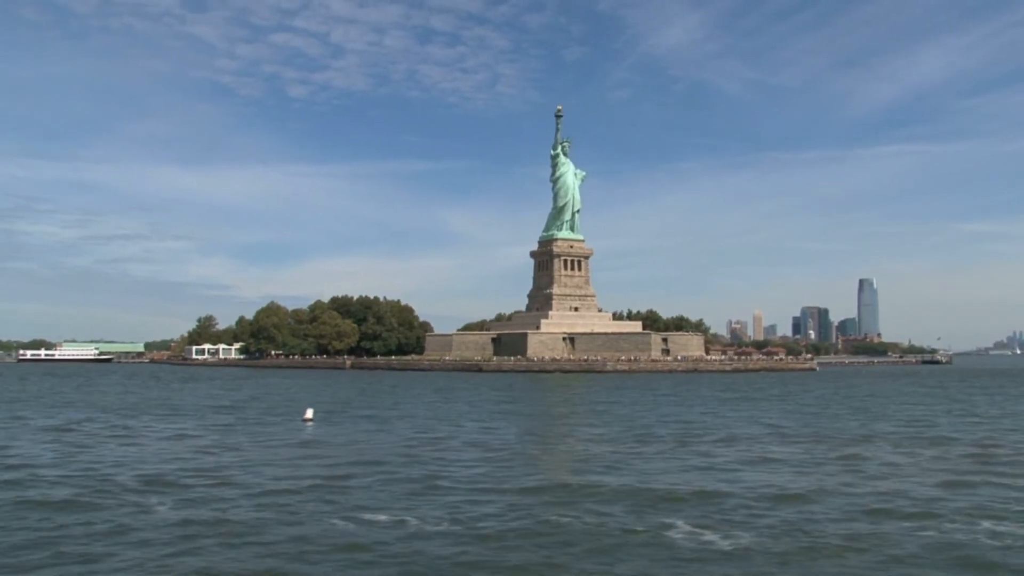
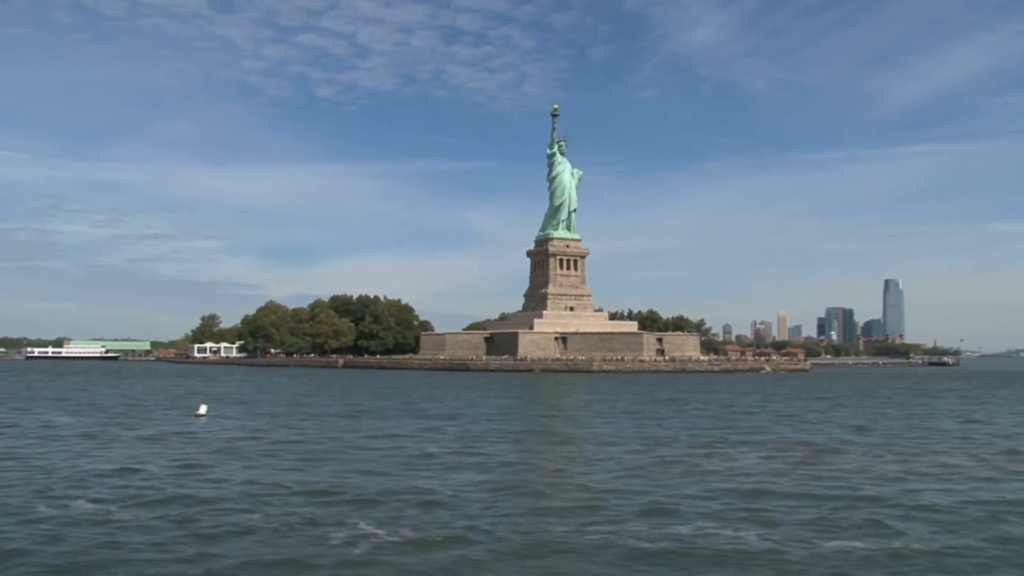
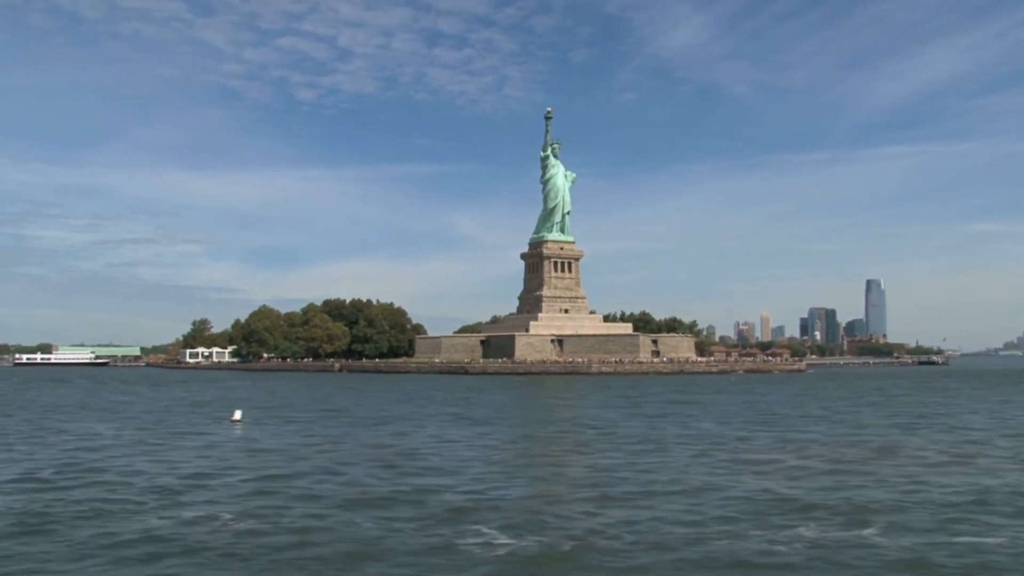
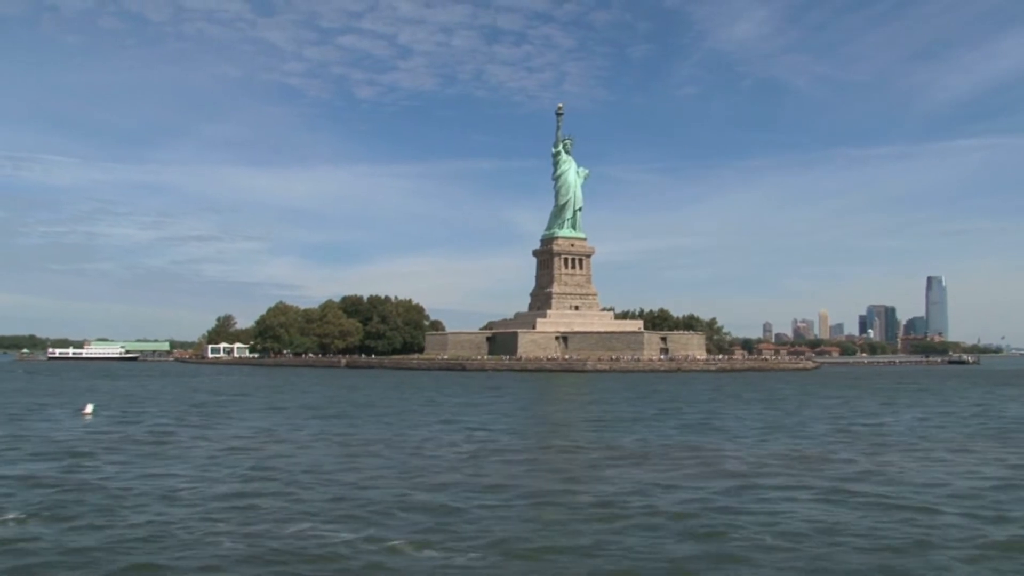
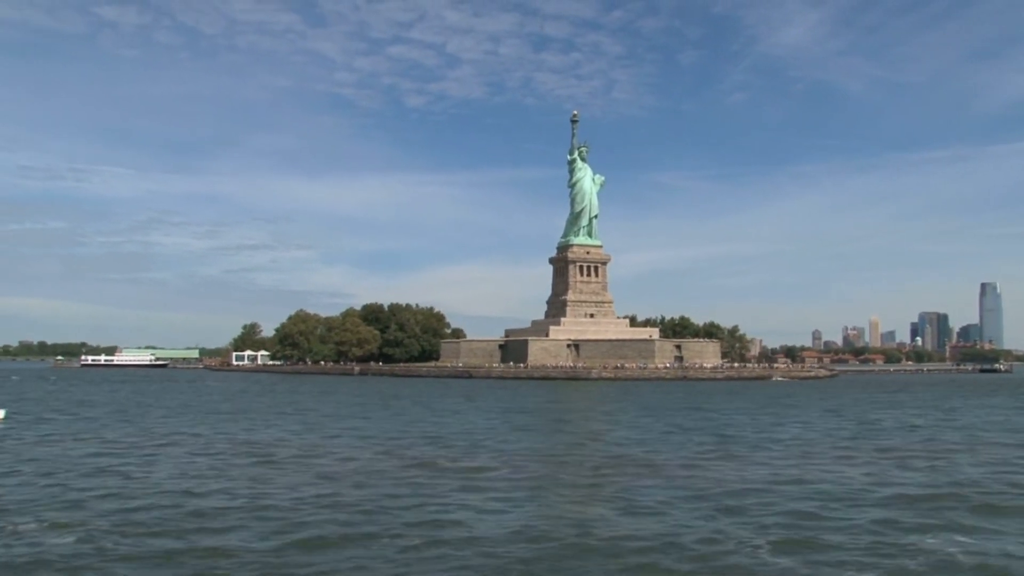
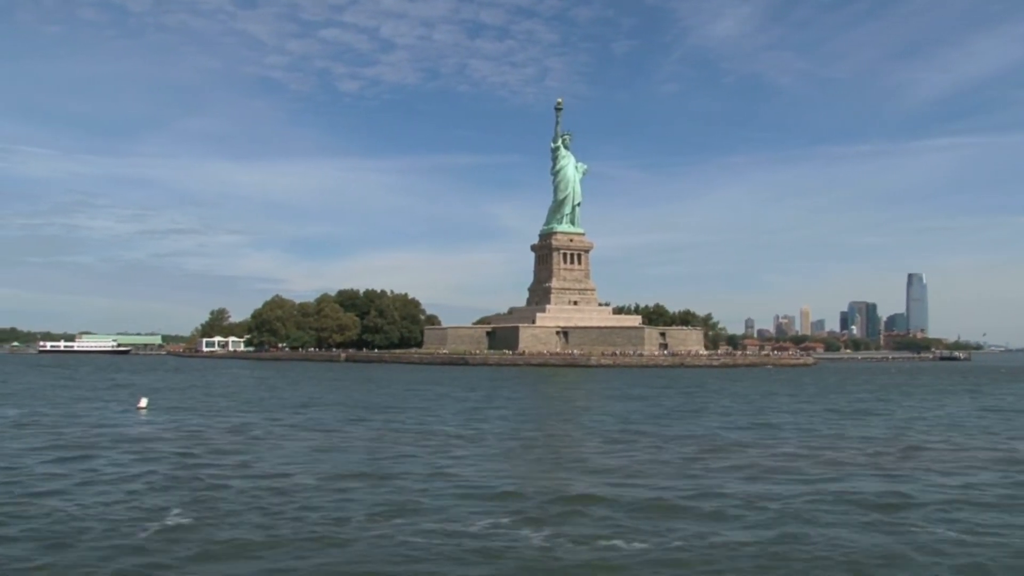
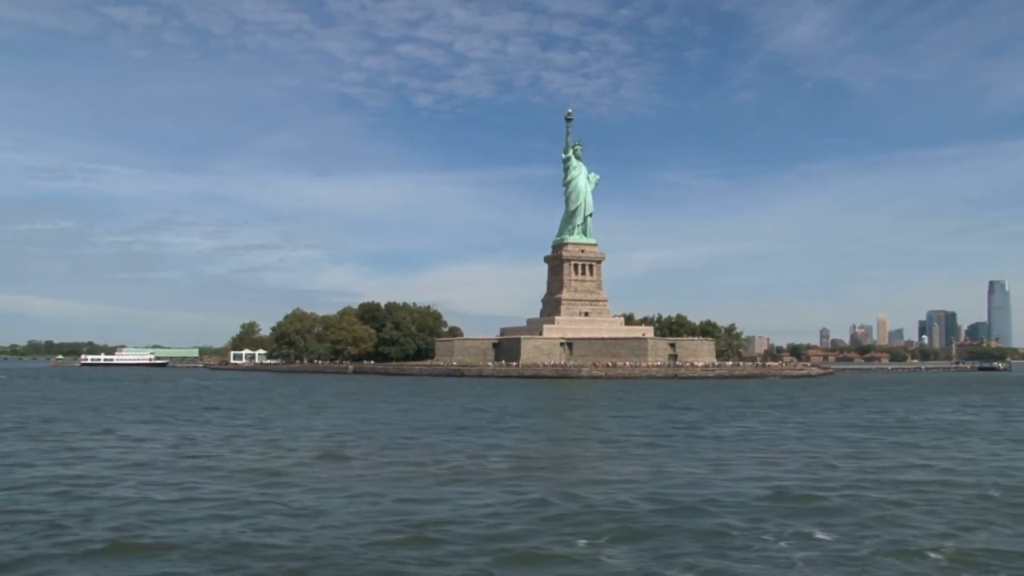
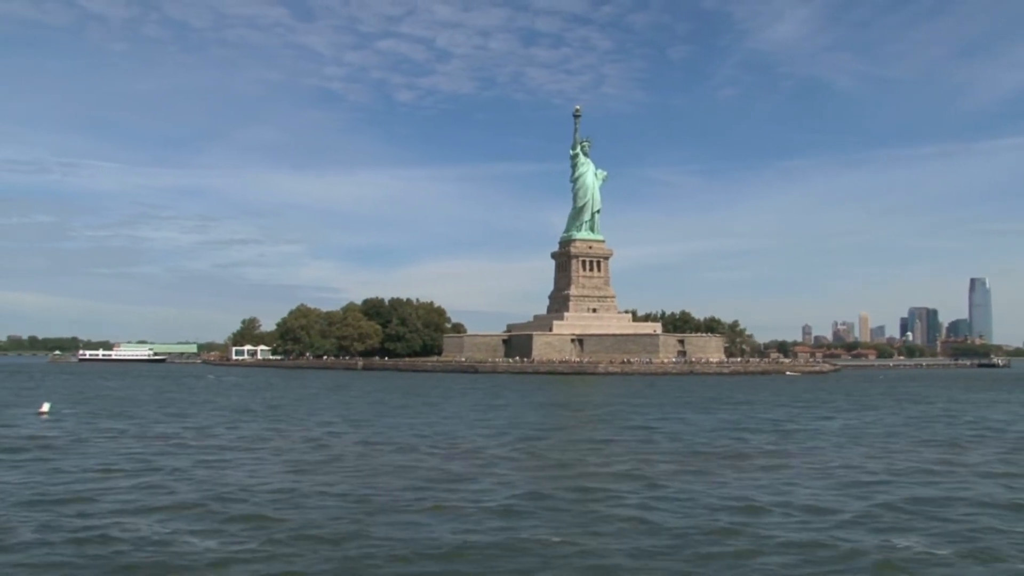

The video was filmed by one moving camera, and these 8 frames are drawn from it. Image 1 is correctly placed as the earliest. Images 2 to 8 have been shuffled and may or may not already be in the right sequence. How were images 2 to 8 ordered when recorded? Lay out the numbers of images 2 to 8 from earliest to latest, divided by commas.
3, 2, 6, 4, 8, 5, 7
